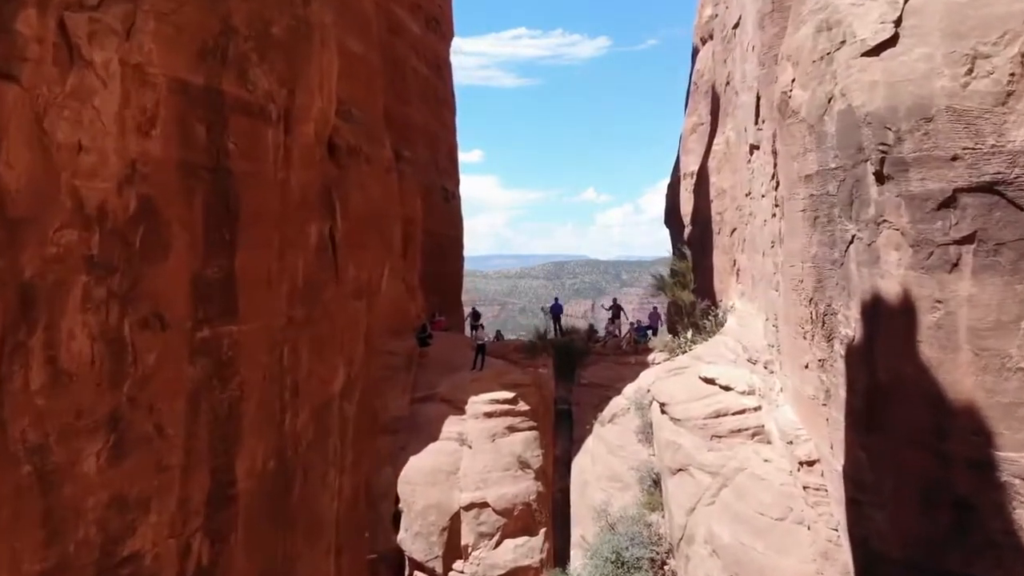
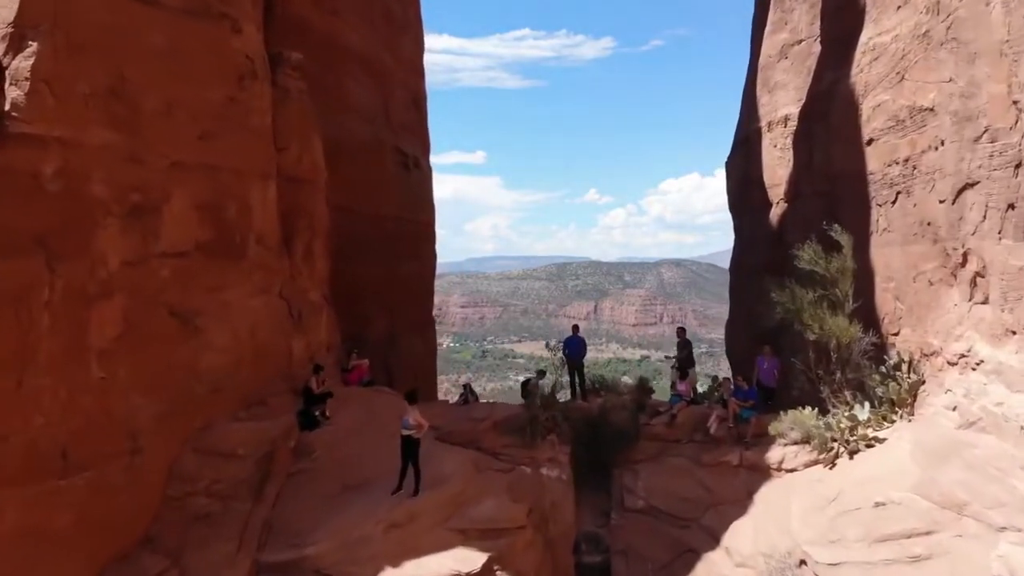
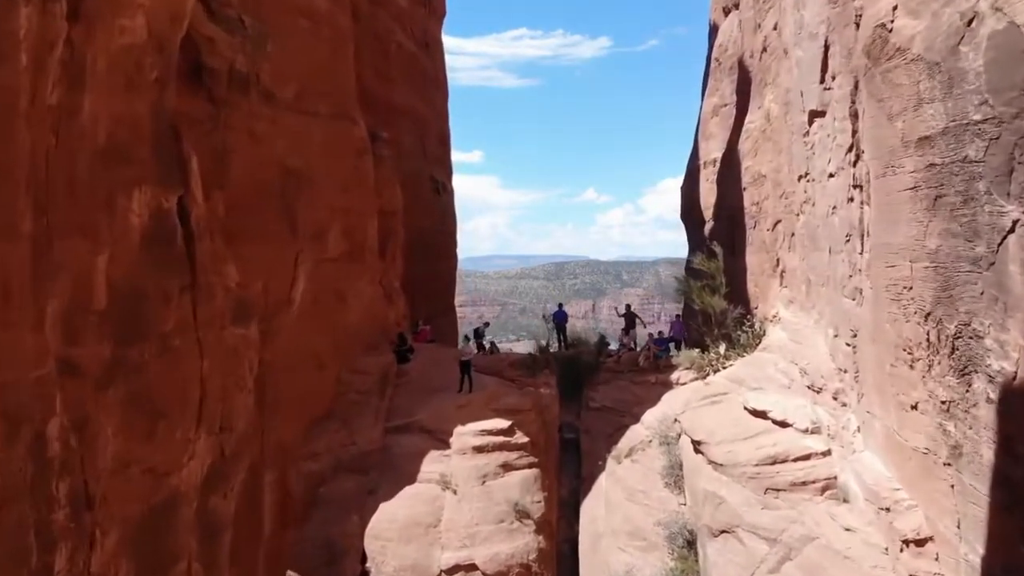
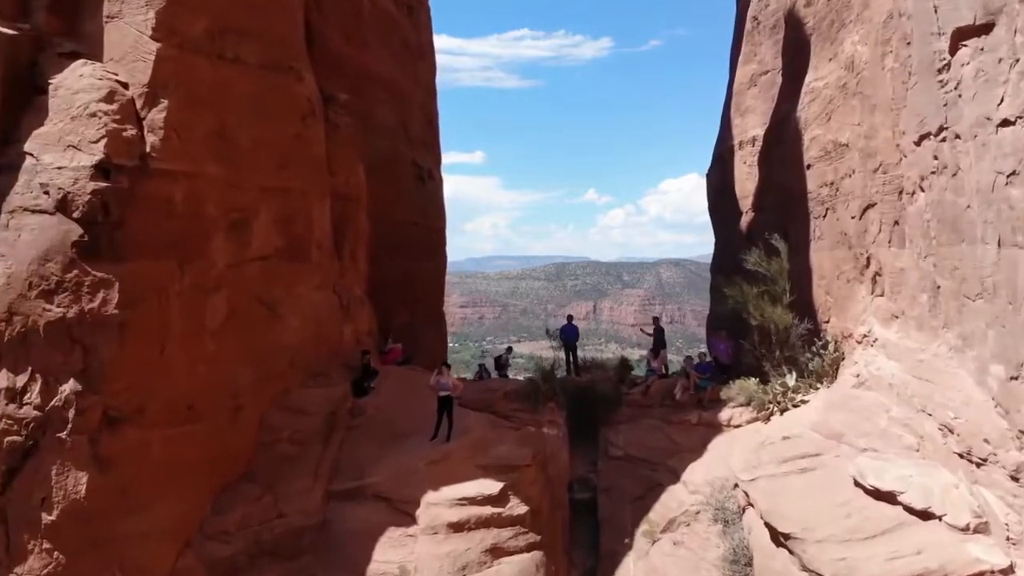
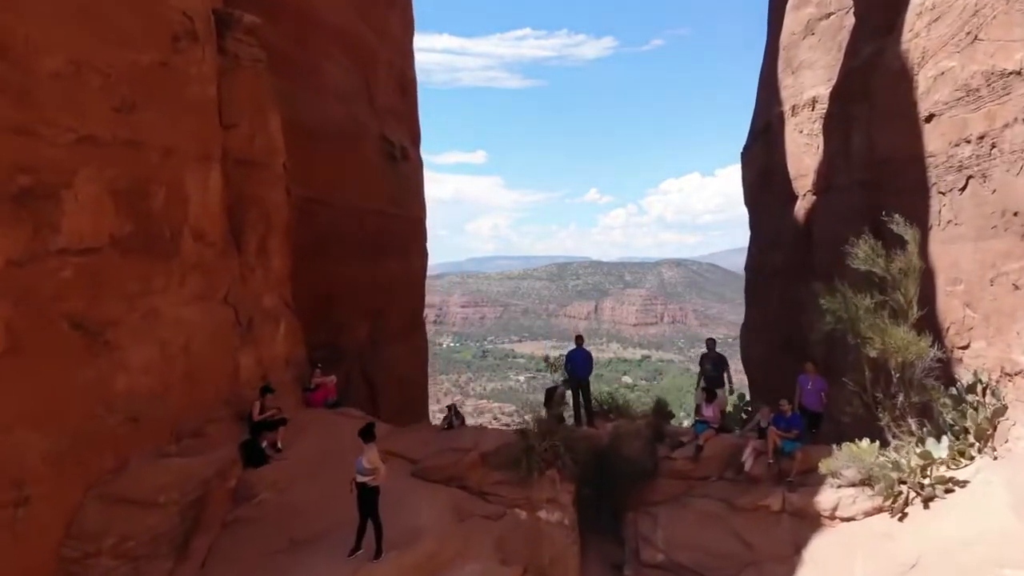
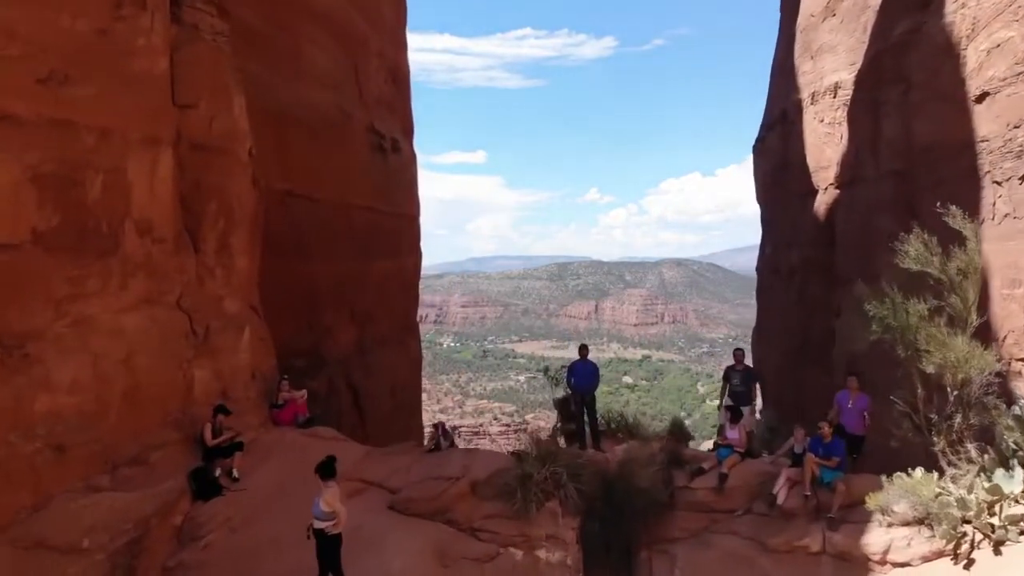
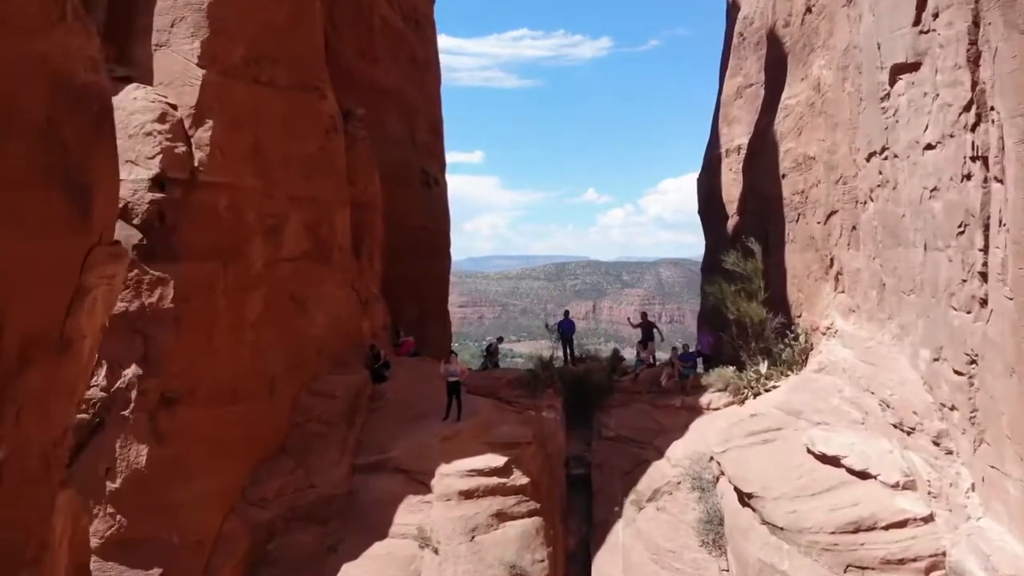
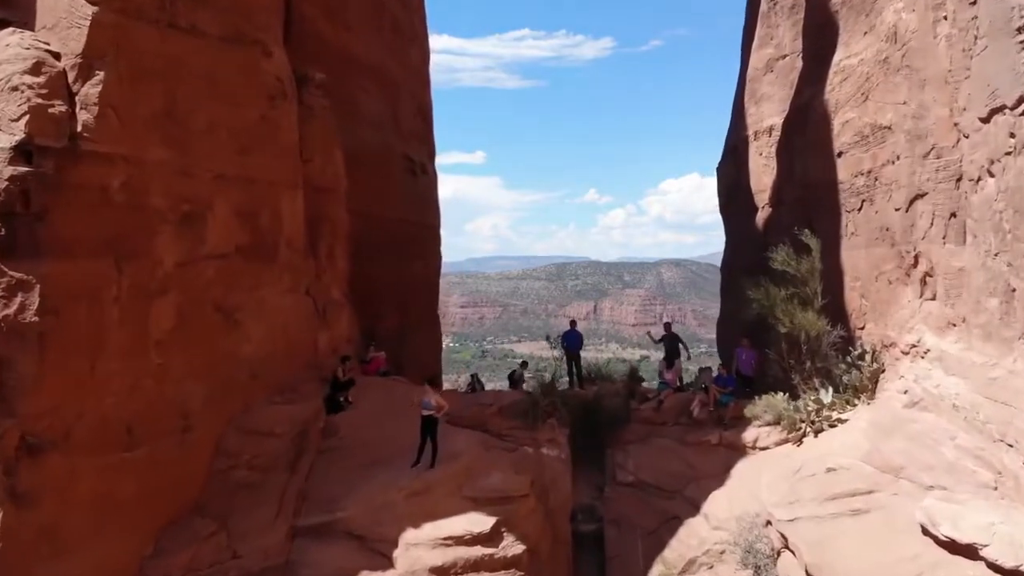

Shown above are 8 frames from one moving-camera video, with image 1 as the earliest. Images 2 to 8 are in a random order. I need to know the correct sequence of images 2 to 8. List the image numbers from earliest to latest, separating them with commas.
3, 7, 4, 8, 2, 5, 6
